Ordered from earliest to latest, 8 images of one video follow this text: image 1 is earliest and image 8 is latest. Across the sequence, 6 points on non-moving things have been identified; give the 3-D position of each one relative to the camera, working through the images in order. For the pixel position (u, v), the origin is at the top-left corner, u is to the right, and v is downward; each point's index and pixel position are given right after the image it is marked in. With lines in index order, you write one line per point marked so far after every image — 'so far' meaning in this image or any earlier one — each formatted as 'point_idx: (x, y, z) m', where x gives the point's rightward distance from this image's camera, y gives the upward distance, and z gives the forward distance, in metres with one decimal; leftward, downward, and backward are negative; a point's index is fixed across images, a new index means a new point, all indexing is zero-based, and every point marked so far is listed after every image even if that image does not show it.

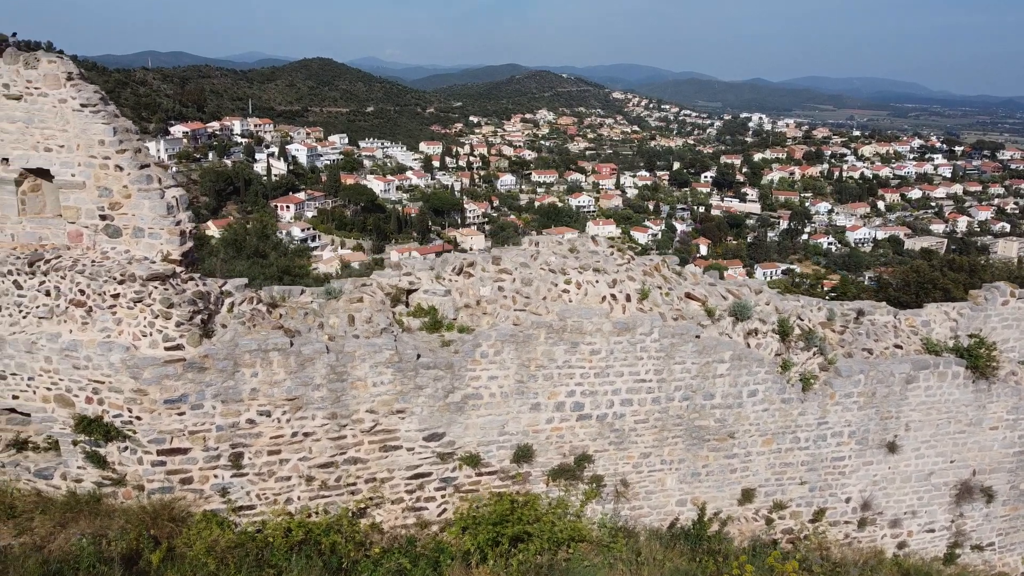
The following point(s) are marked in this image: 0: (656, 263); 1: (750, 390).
0: (+1.3, +0.2, +5.2) m
1: (+2.0, -0.8, +5.0) m
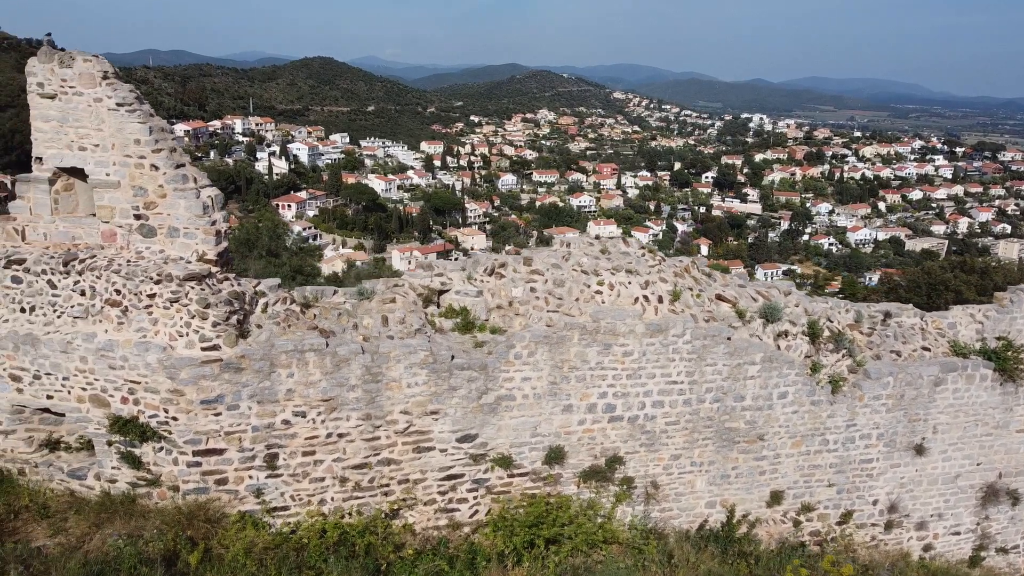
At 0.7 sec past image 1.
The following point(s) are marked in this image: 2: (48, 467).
0: (+1.5, +0.2, +5.2) m
1: (+2.2, -0.9, +5.0) m
2: (-3.3, -1.3, +4.3) m
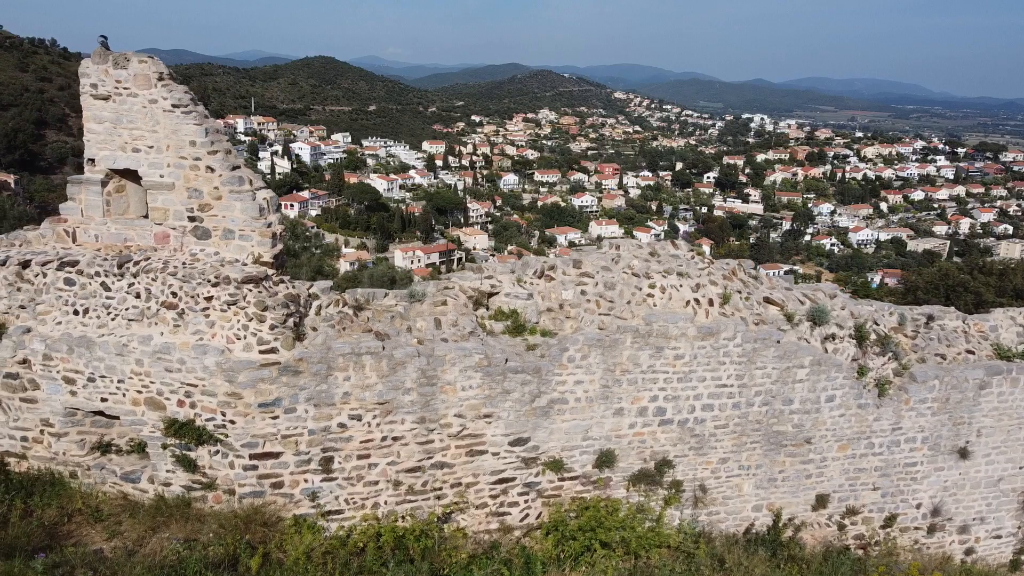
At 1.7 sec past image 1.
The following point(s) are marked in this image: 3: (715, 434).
0: (+1.9, +0.2, +5.1) m
1: (+2.6, -0.9, +4.9) m
2: (-2.9, -1.3, +4.2) m
3: (+1.6, -1.2, +4.8) m
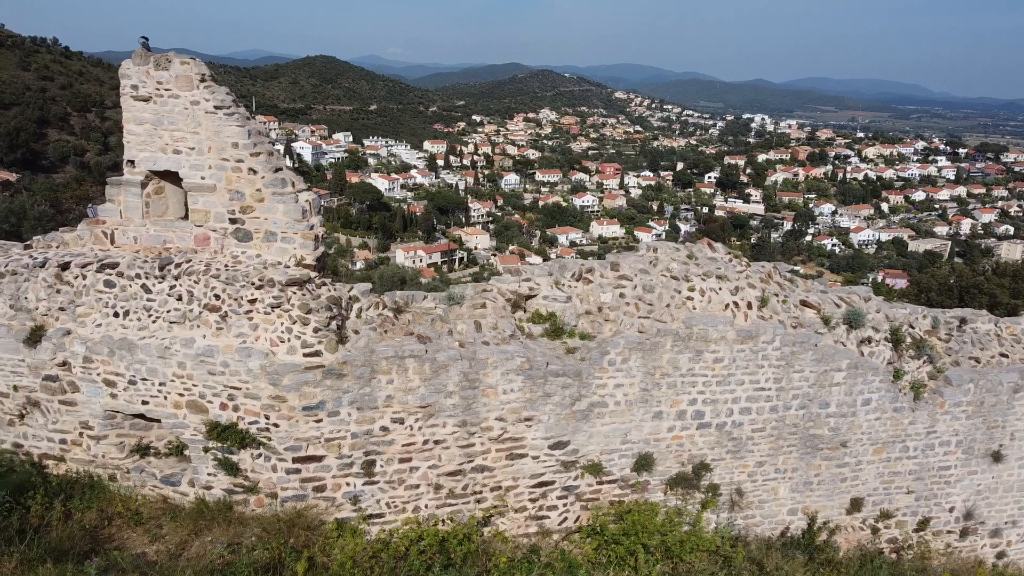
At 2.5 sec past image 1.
0: (+2.2, +0.2, +5.1) m
1: (+2.9, -0.9, +4.9) m
2: (-2.6, -1.3, +4.2) m
3: (+1.9, -1.2, +4.8) m
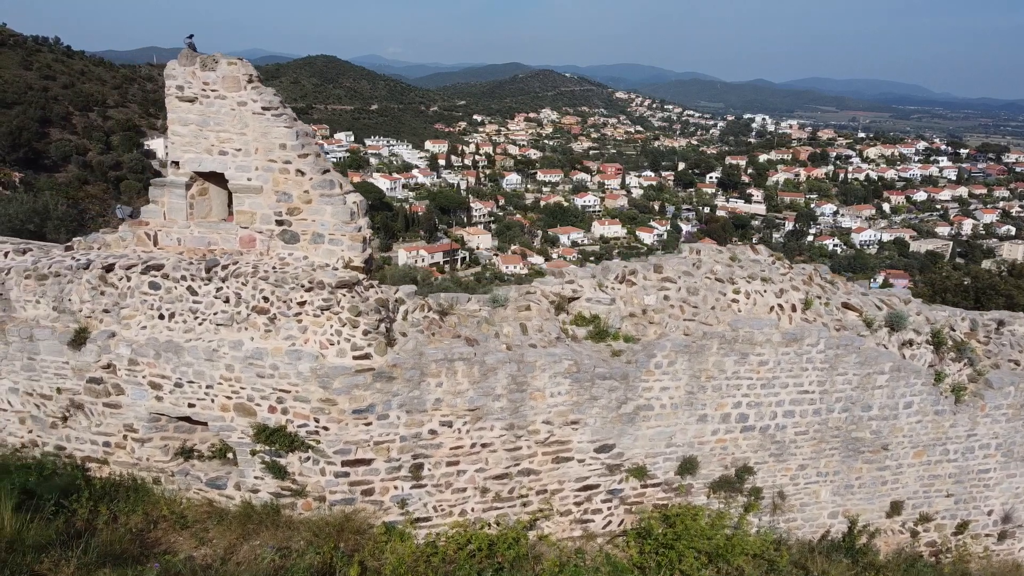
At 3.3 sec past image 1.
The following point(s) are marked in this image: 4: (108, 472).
0: (+2.5, +0.2, +5.1) m
1: (+3.2, -0.9, +4.9) m
2: (-2.3, -1.3, +4.2) m
3: (+2.2, -1.2, +4.7) m
4: (-2.9, -1.3, +4.3) m
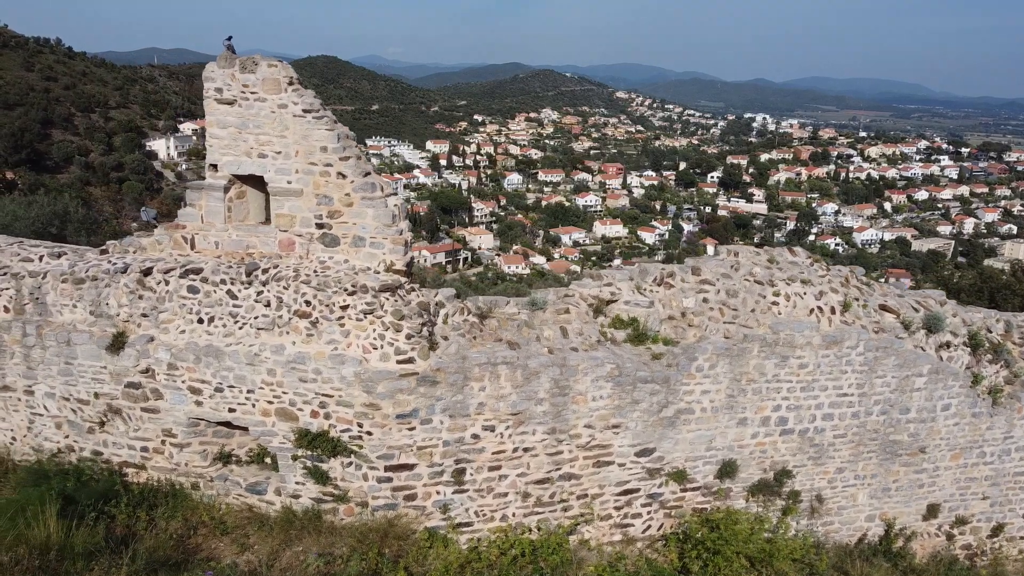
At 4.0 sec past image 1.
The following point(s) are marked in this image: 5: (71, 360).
0: (+2.8, +0.1, +5.1) m
1: (+3.5, -0.9, +4.9) m
2: (-2.0, -1.3, +4.2) m
3: (+2.5, -1.2, +4.7) m
4: (-2.6, -1.4, +4.3) m
5: (-3.1, -0.5, +4.2) m
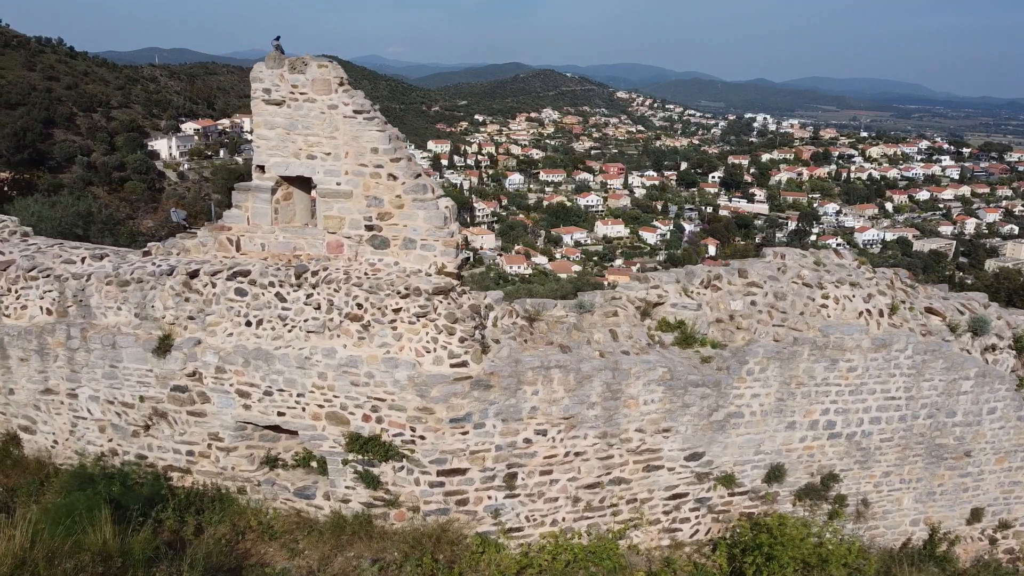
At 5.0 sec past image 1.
0: (+3.2, +0.1, +5.0) m
1: (+3.9, -1.0, +4.8) m
2: (-1.7, -1.4, +4.1) m
3: (+2.9, -1.2, +4.7) m
4: (-2.3, -1.4, +4.2) m
5: (-2.8, -0.5, +4.2) m
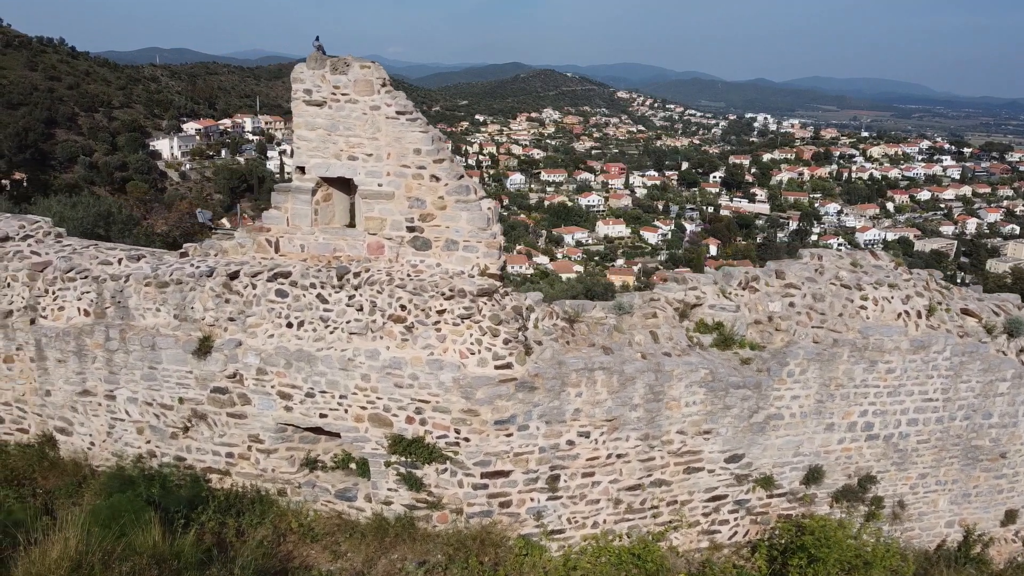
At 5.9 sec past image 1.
0: (+3.5, +0.1, +5.0) m
1: (+4.1, -1.0, +4.8) m
2: (-1.4, -1.4, +4.1) m
3: (+3.2, -1.3, +4.7) m
4: (-2.0, -1.4, +4.2) m
5: (-2.5, -0.5, +4.2) m
